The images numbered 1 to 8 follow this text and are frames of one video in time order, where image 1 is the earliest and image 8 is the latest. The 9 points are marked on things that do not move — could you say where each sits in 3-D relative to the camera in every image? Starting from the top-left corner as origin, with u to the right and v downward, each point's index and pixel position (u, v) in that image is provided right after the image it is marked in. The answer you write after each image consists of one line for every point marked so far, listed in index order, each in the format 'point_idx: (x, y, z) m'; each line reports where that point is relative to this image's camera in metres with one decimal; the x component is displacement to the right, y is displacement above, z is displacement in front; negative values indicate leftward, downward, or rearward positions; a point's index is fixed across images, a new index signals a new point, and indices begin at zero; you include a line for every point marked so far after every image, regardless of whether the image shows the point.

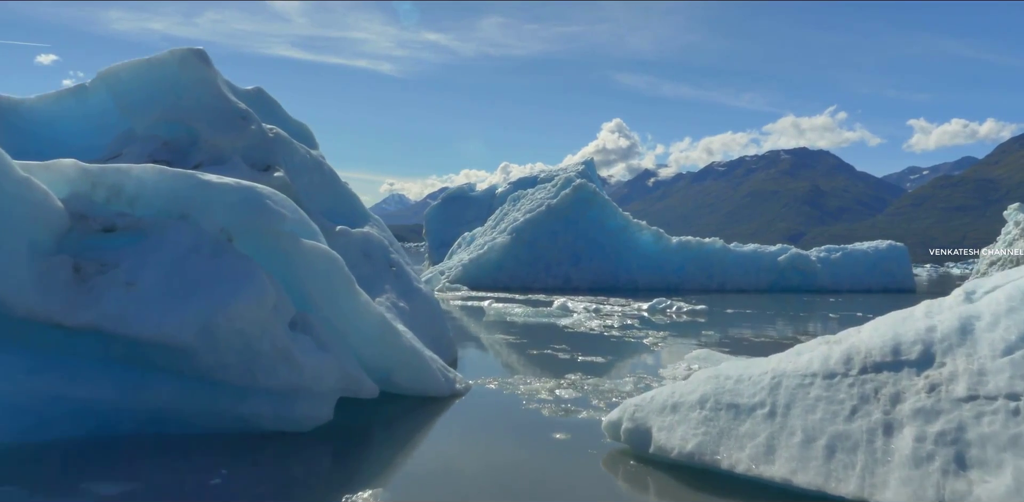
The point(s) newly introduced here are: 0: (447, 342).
0: (-0.7, -1.0, +9.7) m
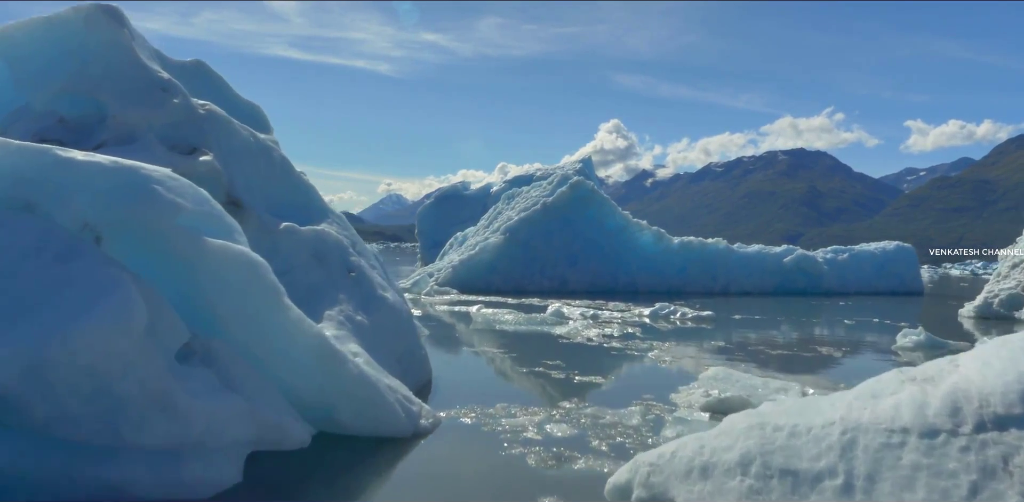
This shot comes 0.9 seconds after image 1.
0: (-0.9, -1.0, +8.2) m
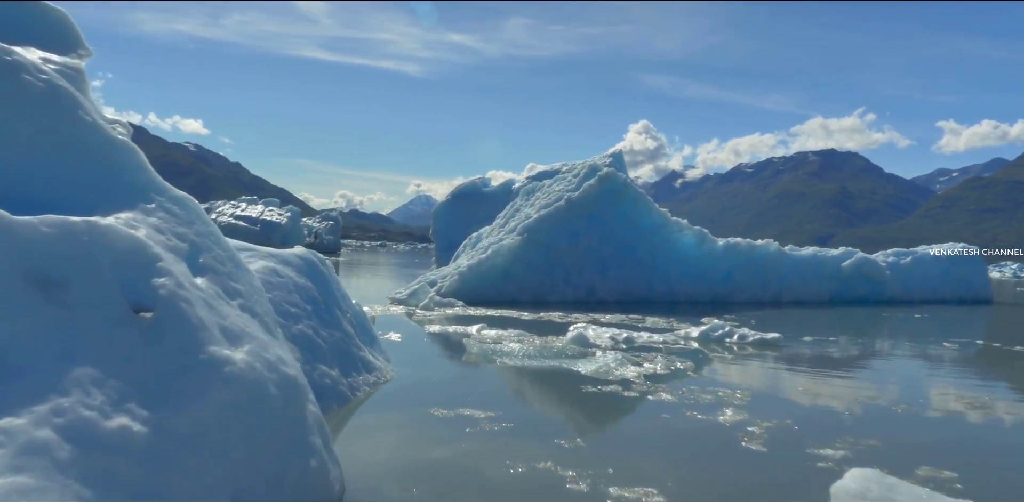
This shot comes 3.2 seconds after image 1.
0: (-1.0, -1.1, +4.2) m
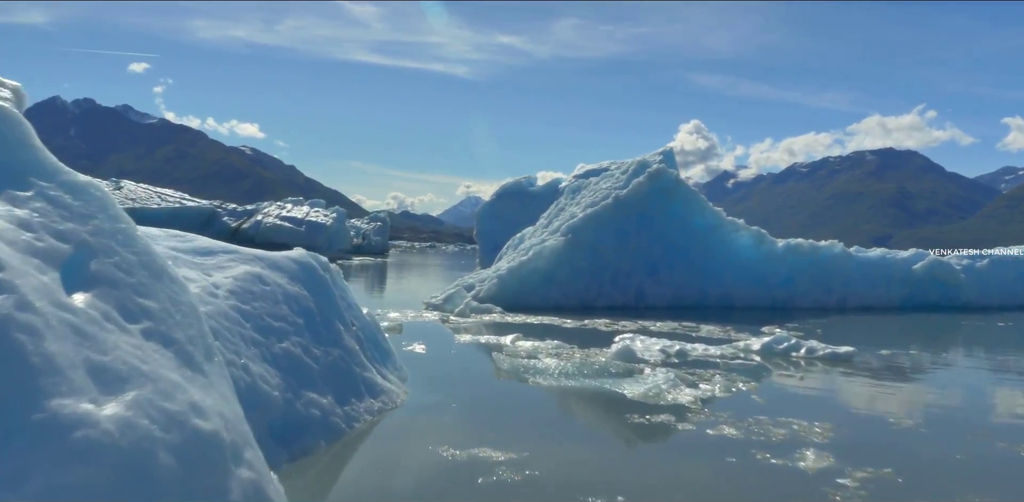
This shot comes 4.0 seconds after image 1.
0: (-1.0, -1.1, +2.9) m
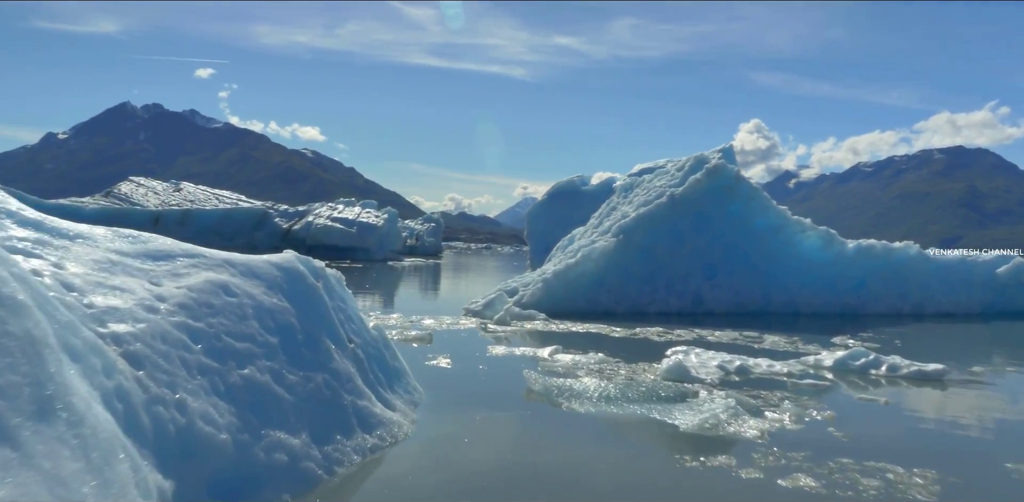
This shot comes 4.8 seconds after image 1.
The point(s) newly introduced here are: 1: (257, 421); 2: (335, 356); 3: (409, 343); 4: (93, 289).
0: (-1.1, -1.2, +1.7) m
1: (-1.4, -1.0, +4.9) m
2: (-1.3, -0.8, +6.2) m
3: (-1.5, -1.3, +12.5) m
4: (-2.3, -0.2, +4.6) m
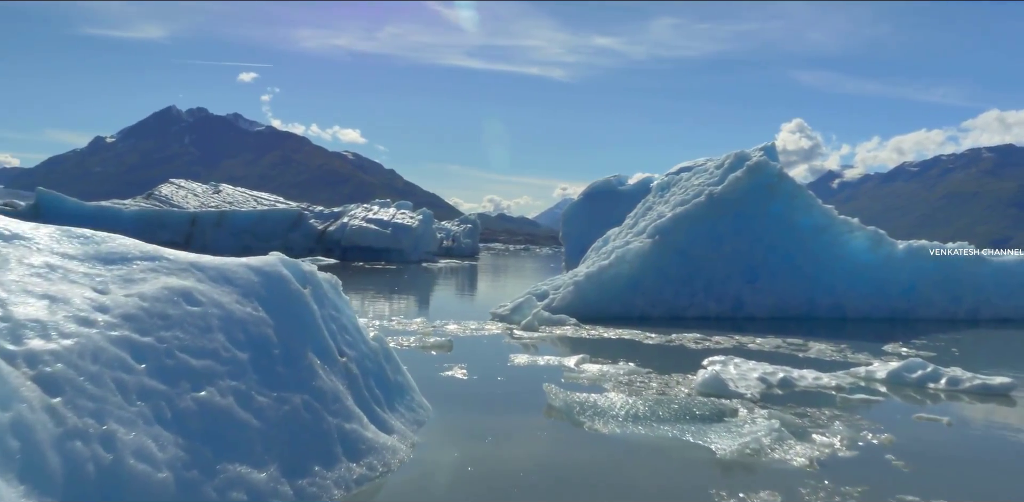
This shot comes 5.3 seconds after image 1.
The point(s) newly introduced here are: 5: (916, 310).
0: (-1.3, -1.2, +0.9) m
1: (-1.5, -1.0, +4.1) m
2: (-1.2, -0.8, +5.5) m
3: (-1.2, -1.4, +11.8) m
4: (-2.3, -0.2, +3.9) m
5: (+9.4, -1.4, +19.9) m
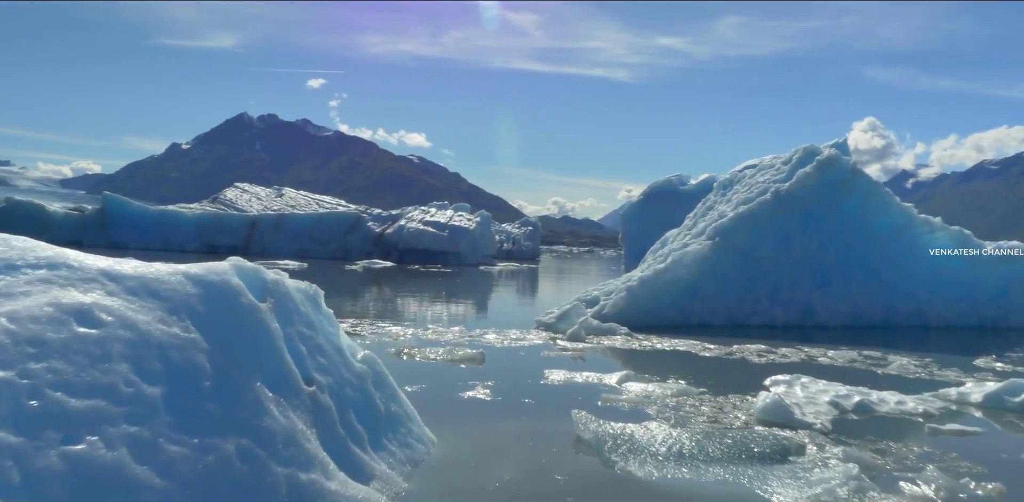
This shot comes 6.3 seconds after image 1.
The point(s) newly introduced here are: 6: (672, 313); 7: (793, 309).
0: (-1.6, -1.2, -0.1) m
1: (-1.6, -1.0, +3.1) m
2: (-1.2, -0.8, +4.4) m
3: (-0.7, -1.4, +10.6) m
4: (-2.4, -0.2, +2.9) m
5: (+10.5, -1.4, +18.0) m
6: (+3.2, -1.3, +17.1) m
7: (+5.7, -1.2, +17.3) m
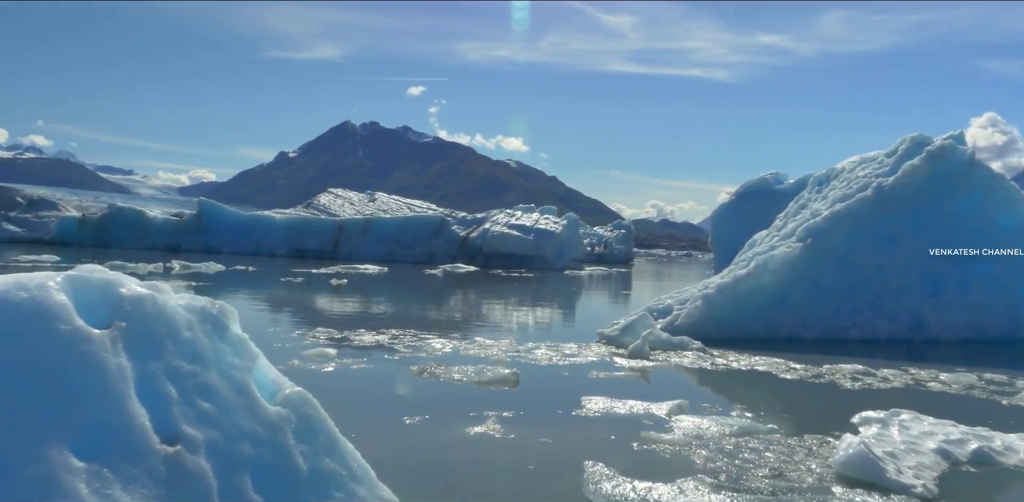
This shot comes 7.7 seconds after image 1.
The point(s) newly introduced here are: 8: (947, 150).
0: (-2.4, -1.2, -1.4) m
1: (-2.0, -1.0, +1.8) m
2: (-1.5, -0.8, +3.0) m
3: (-0.3, -1.5, +9.2) m
4: (-2.9, -0.3, +1.7) m
5: (+11.6, -1.5, +15.2) m
6: (+4.3, -1.3, +15.2) m
7: (+6.8, -1.2, +15.1) m
8: (+7.7, +1.8, +15.3) m
